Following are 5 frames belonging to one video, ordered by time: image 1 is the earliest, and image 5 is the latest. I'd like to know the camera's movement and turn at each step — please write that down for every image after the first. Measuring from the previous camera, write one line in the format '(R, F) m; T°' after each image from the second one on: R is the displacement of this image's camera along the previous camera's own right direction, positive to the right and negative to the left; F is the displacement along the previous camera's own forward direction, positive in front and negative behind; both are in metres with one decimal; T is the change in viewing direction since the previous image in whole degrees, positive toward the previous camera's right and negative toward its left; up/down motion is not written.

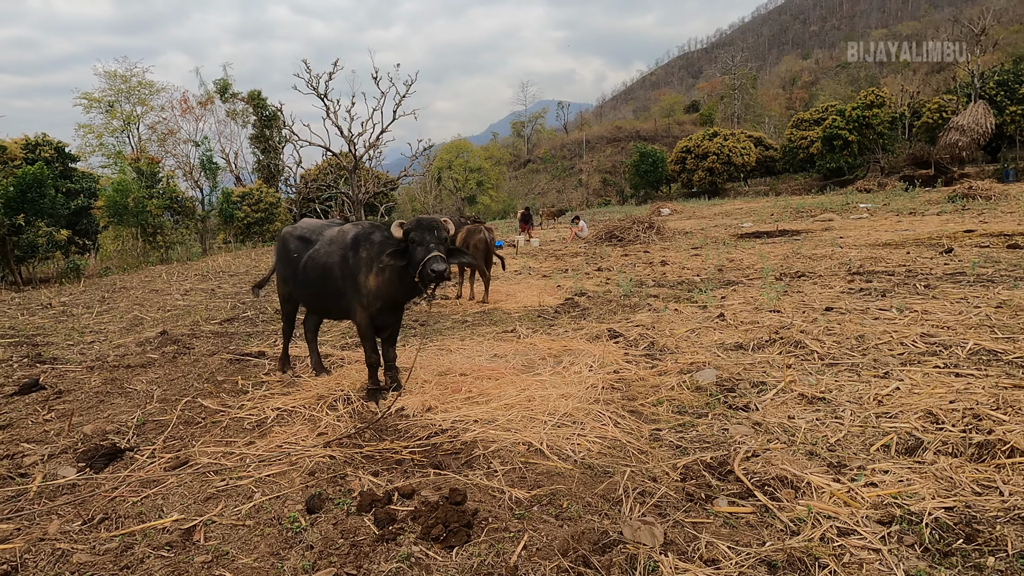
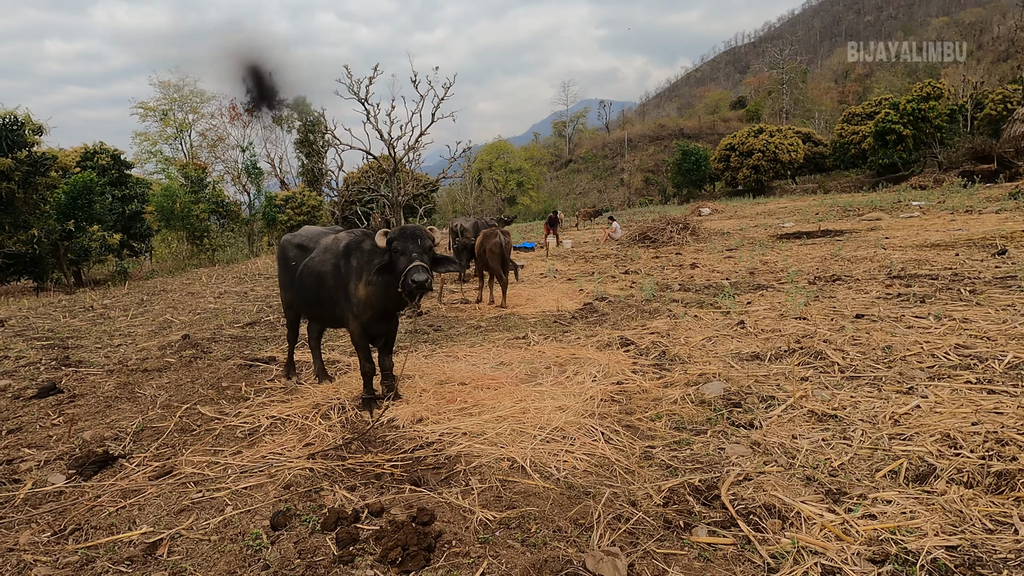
(+0.3, +0.1) m; -4°
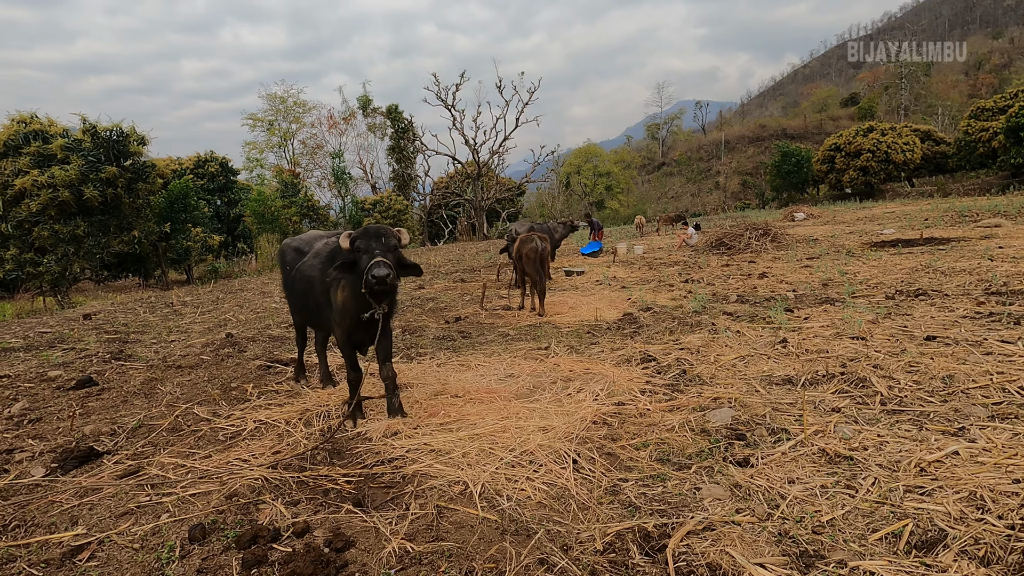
(+0.6, +0.2) m; -8°
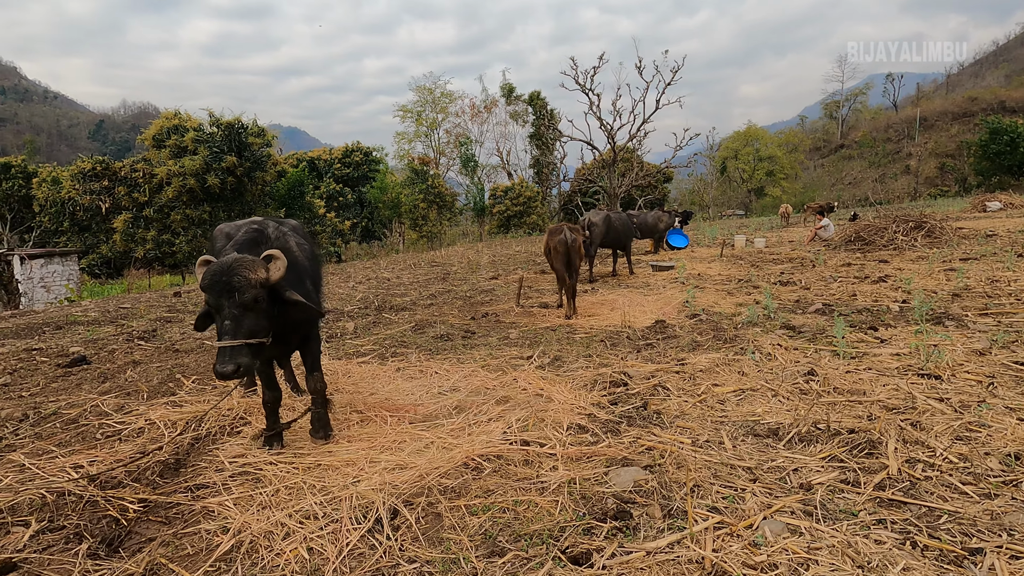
(+1.4, +0.7) m; -13°
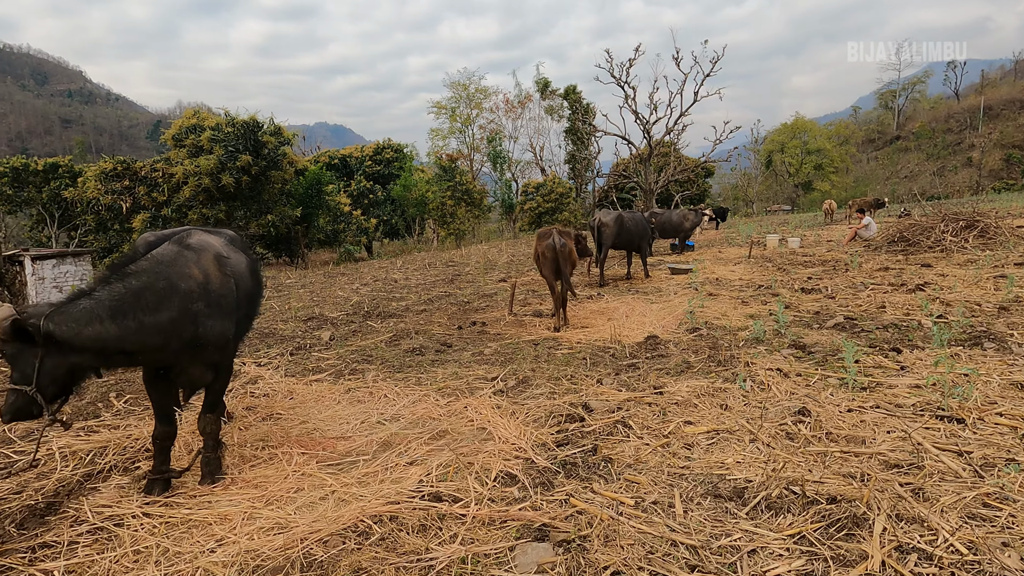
(+0.6, +0.4) m; -4°
